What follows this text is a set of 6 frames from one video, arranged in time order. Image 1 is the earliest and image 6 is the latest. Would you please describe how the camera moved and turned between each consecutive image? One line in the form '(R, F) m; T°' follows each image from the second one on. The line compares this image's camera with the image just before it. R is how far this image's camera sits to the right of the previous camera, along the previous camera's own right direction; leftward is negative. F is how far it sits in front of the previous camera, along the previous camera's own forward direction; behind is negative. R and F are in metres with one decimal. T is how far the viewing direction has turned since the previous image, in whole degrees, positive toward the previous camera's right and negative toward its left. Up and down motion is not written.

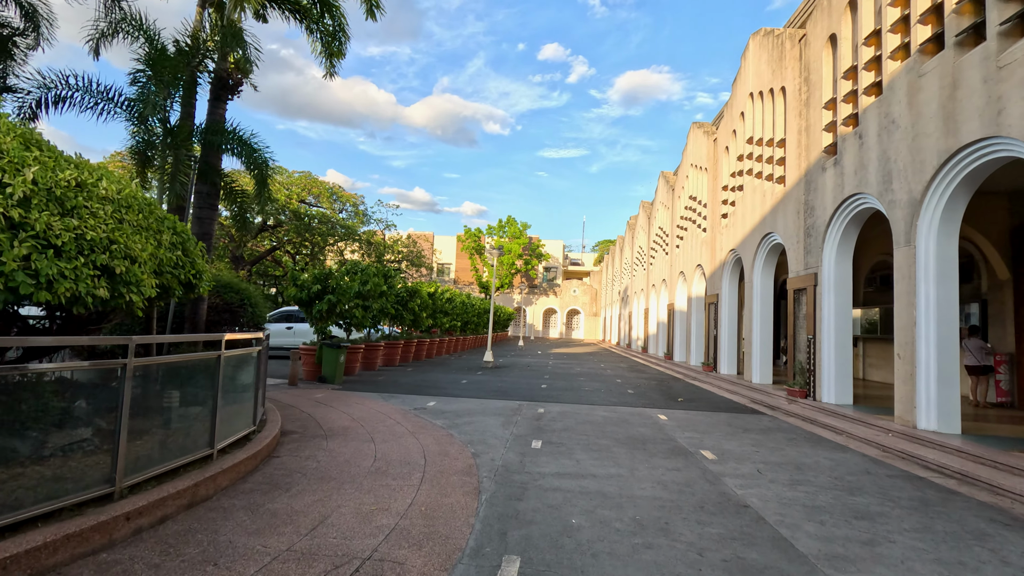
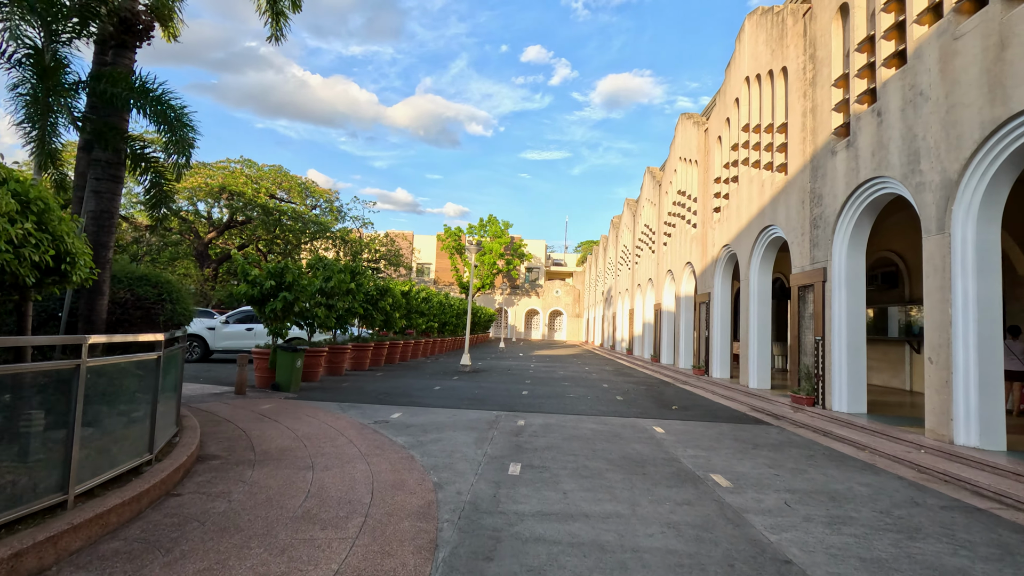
(+0.1, +1.3) m; +2°
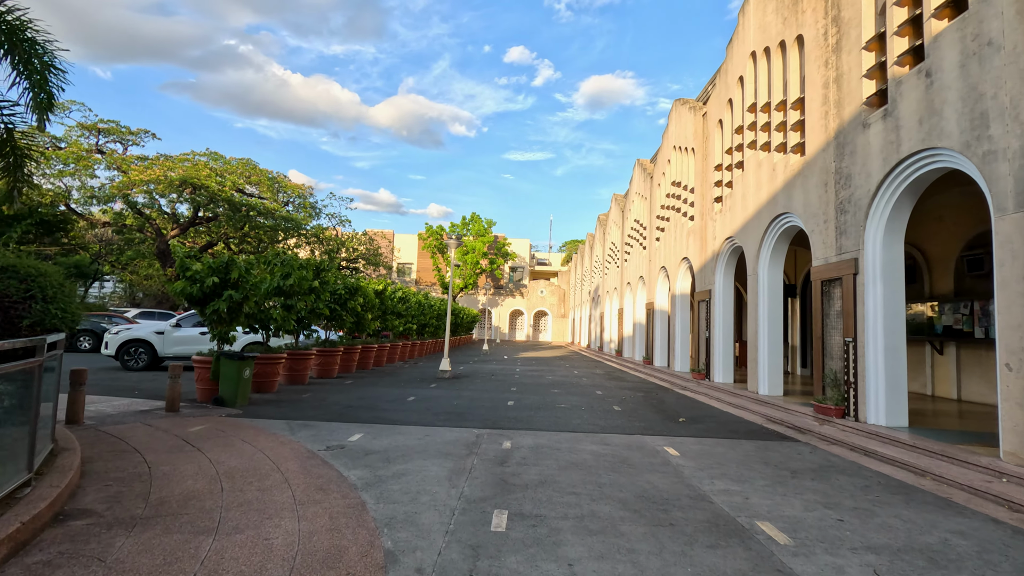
(0.0, +1.5) m; +2°
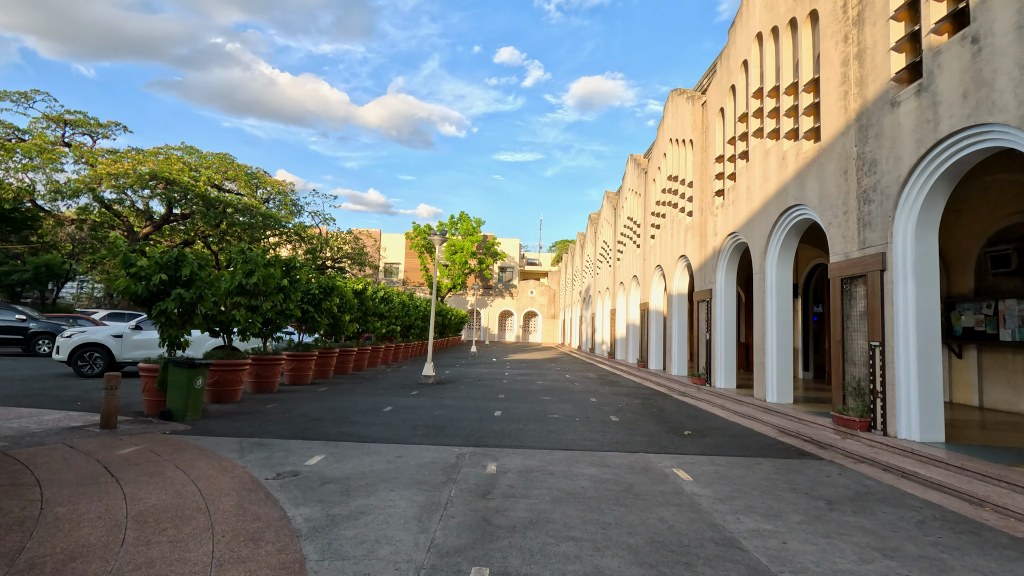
(+0.1, +1.0) m; +1°
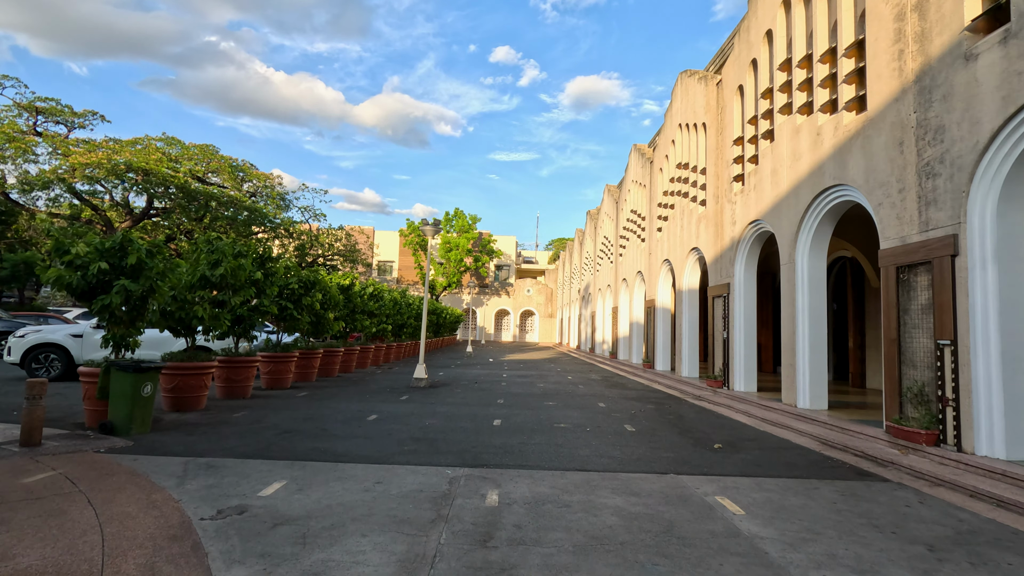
(-0.1, +1.3) m; 0°
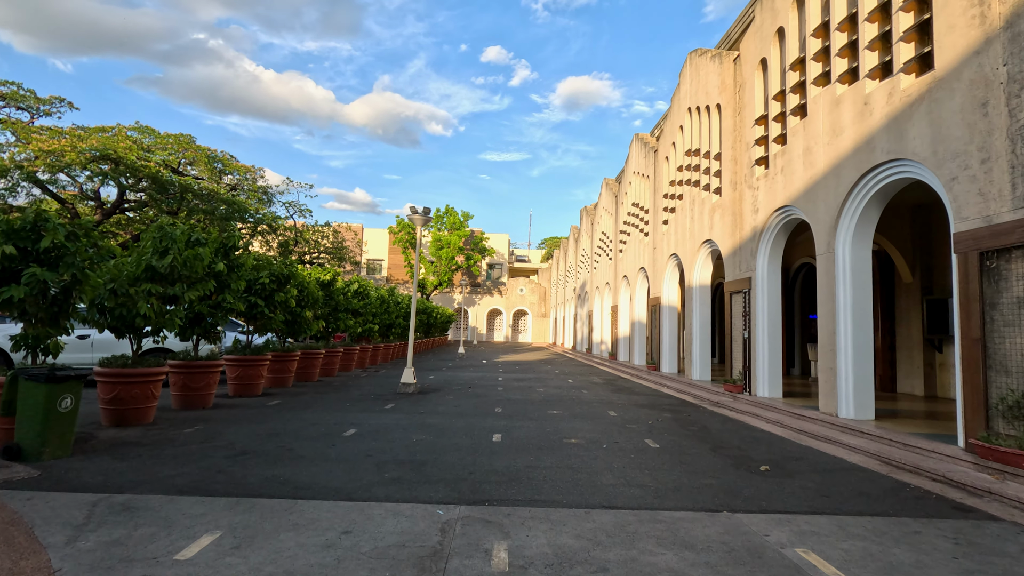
(-0.2, +1.4) m; +1°
